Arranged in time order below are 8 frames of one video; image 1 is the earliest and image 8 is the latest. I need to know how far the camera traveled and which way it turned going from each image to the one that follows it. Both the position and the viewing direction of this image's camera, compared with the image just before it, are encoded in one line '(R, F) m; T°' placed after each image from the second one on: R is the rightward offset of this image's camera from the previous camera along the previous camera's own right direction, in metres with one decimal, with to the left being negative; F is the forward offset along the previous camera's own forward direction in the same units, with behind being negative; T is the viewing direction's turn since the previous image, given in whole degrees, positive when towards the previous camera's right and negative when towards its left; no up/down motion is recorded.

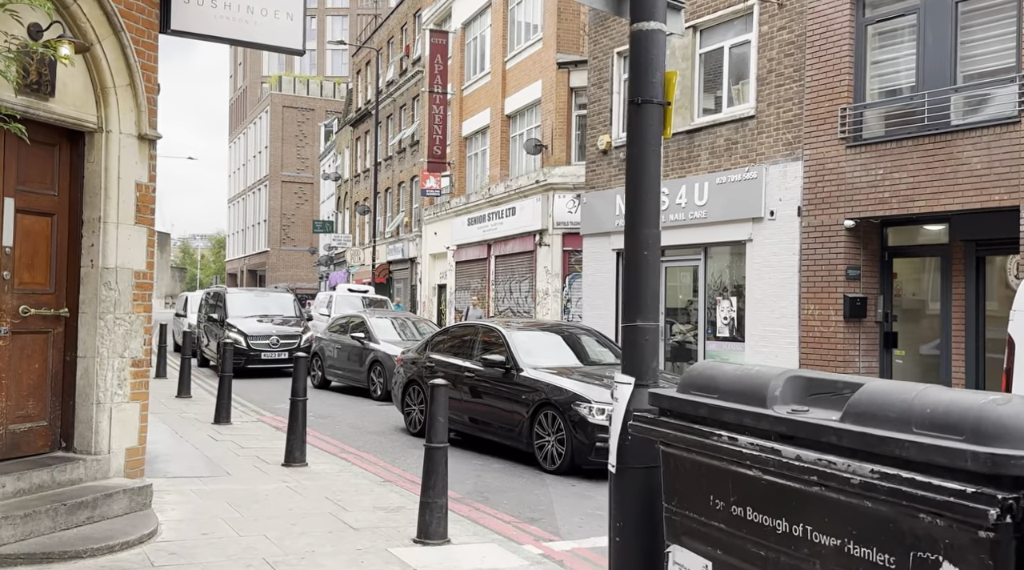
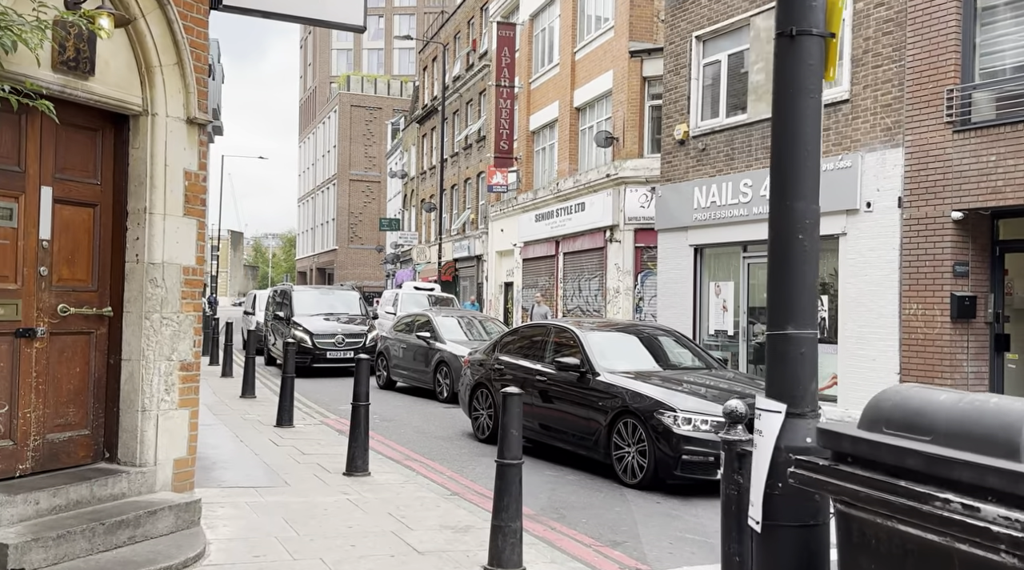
(-0.1, +0.7) m; -4°
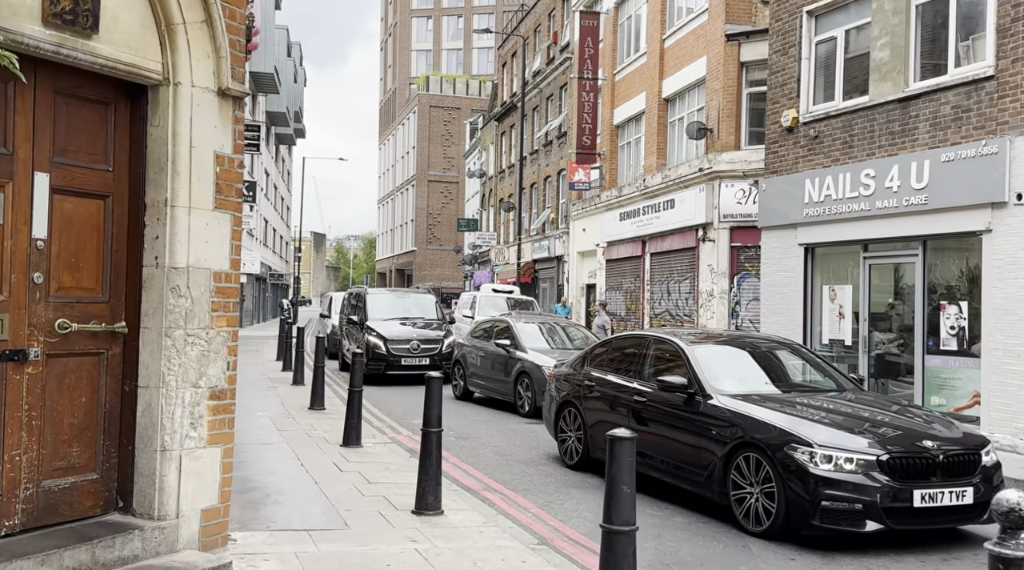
(-0.2, +1.2) m; -5°
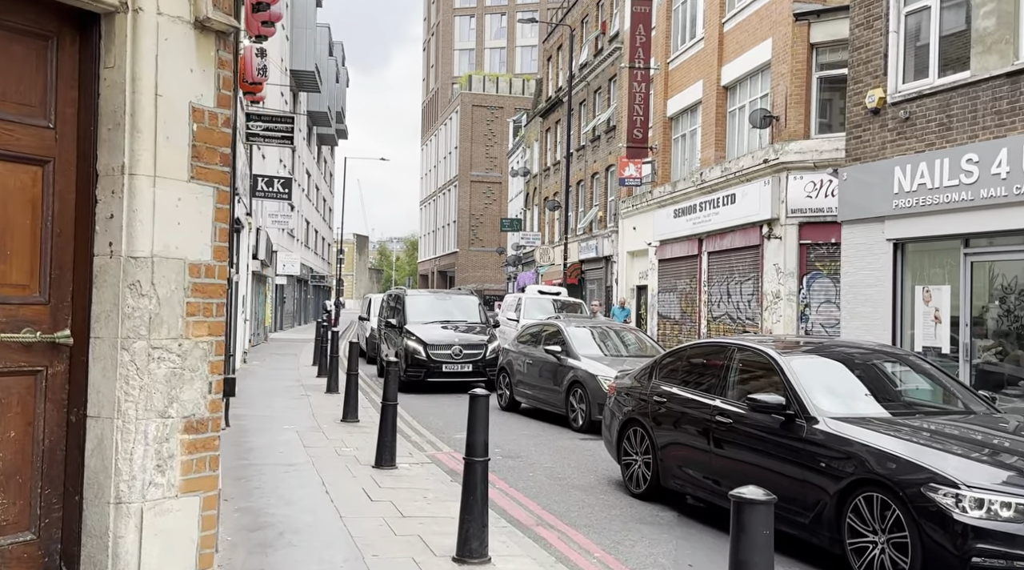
(-0.1, +1.2) m; -3°
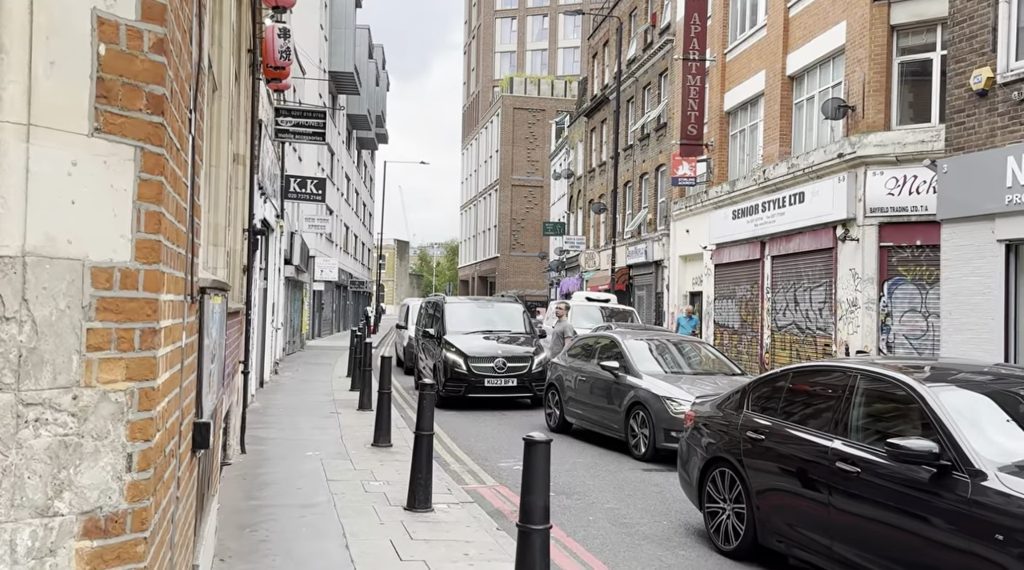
(-0.1, +1.3) m; -3°
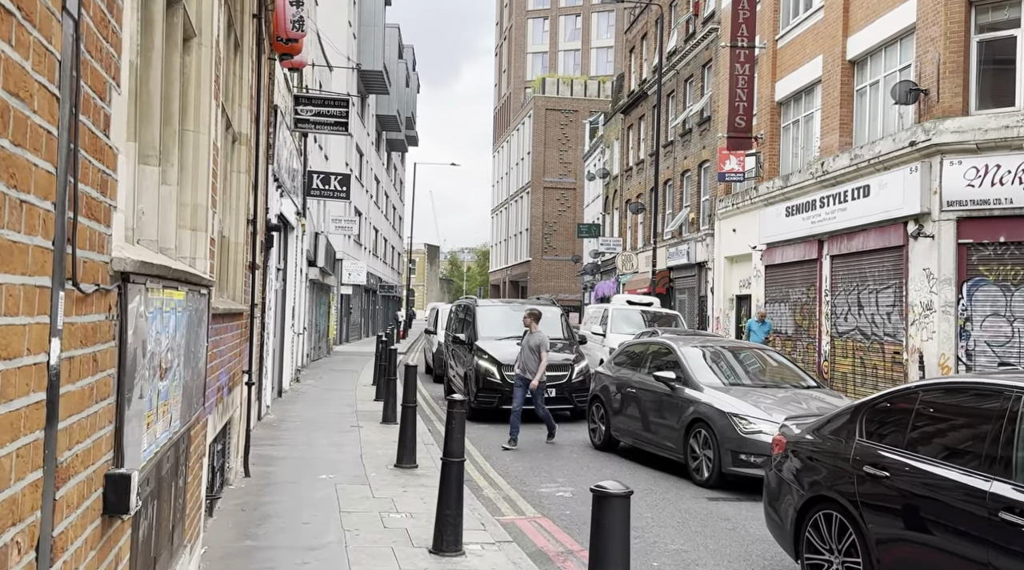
(-0.1, +1.2) m; -2°
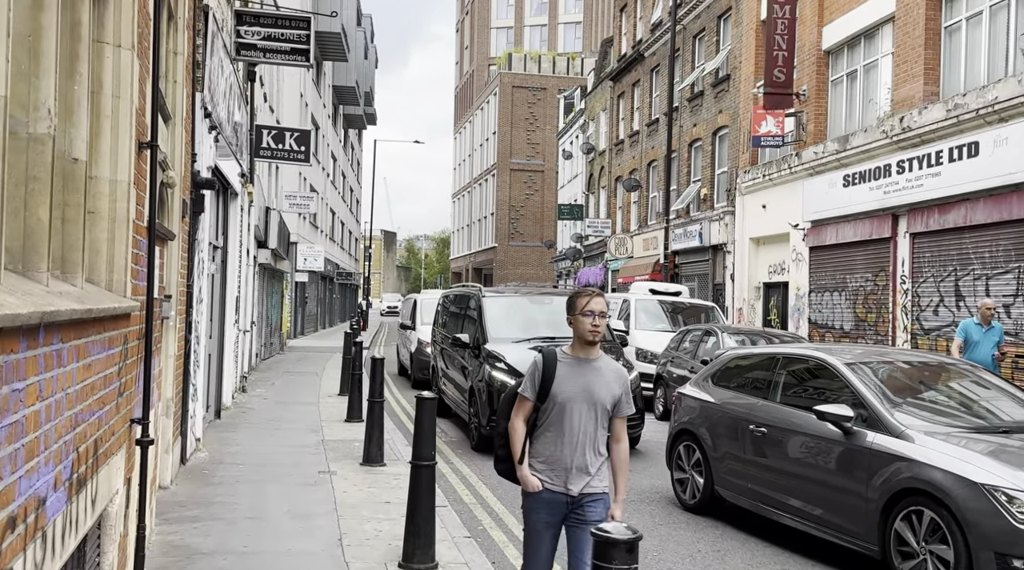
(-0.8, +3.6) m; +3°
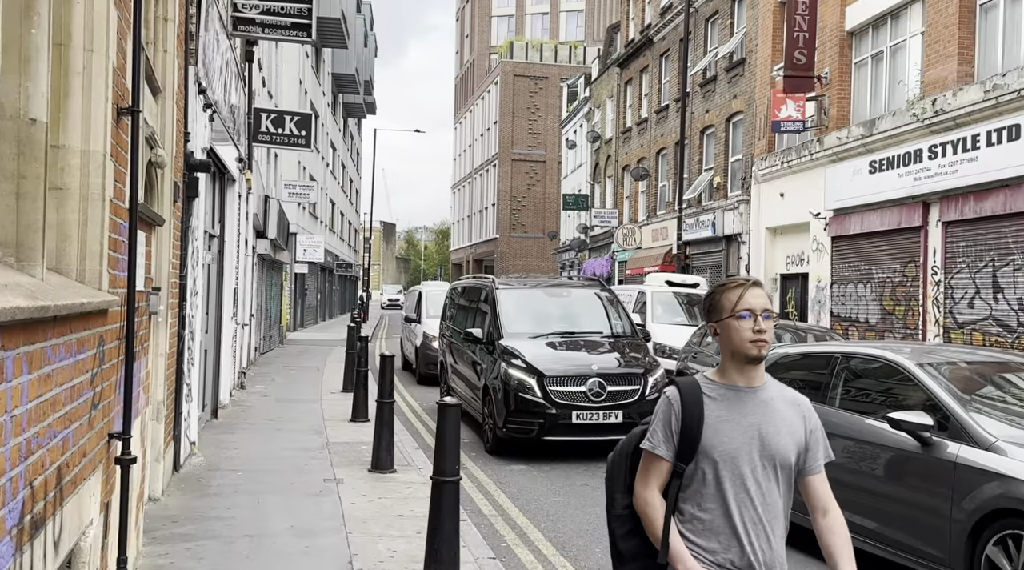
(-0.2, +0.7) m; 0°
